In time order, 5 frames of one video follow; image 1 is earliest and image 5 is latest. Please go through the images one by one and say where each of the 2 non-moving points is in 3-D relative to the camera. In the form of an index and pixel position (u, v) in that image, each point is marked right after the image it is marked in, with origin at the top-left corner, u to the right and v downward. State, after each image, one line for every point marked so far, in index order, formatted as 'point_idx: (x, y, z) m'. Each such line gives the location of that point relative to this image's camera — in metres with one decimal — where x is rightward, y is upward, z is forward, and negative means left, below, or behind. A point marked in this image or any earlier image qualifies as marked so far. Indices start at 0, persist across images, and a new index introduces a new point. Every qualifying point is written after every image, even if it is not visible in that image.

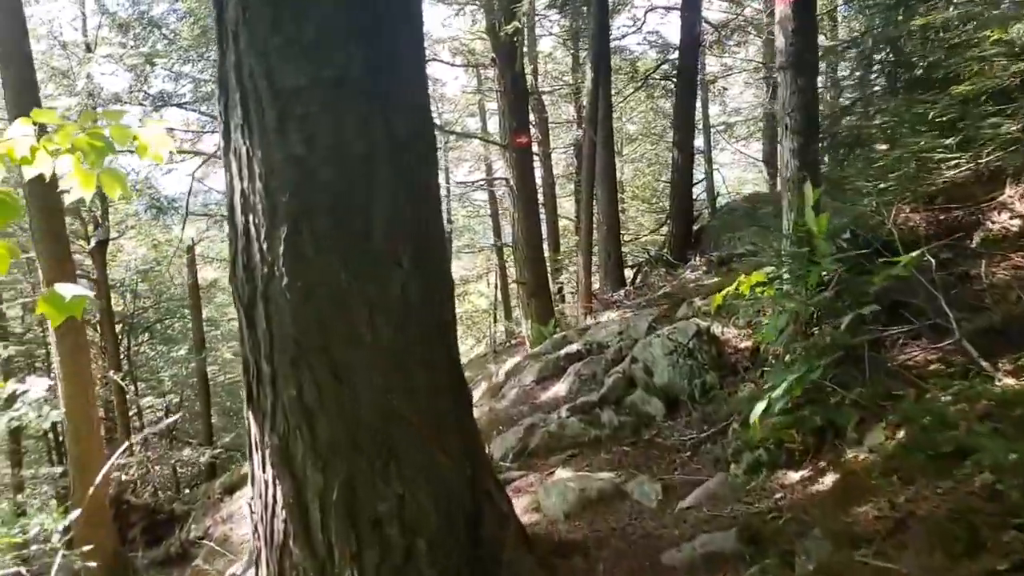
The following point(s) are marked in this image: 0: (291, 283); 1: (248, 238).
0: (-0.6, 0.0, +2.0) m
1: (-0.7, +0.1, +2.1) m
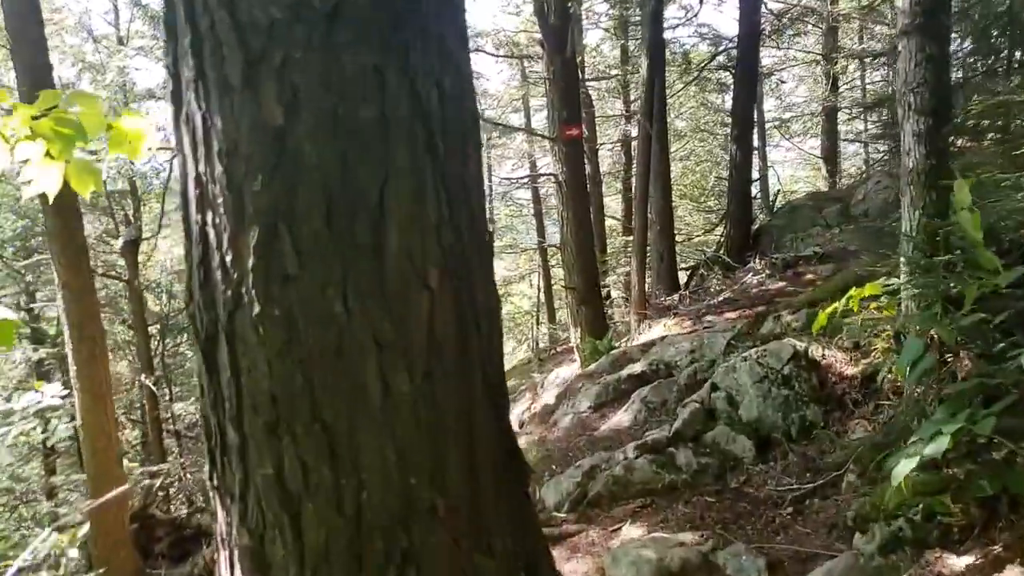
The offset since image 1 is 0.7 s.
0: (-0.4, 0.0, +1.4) m
1: (-0.6, +0.1, +1.5) m
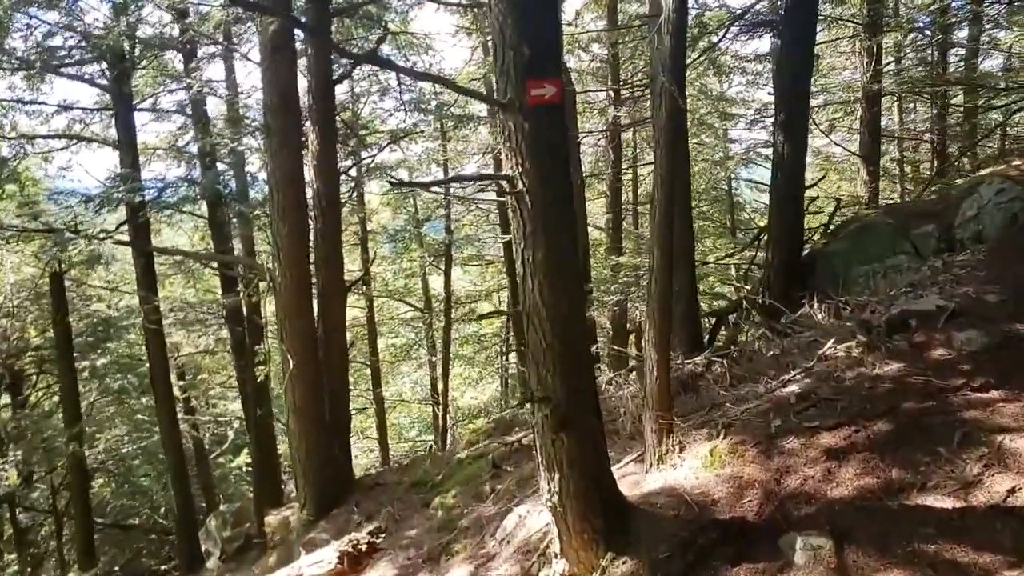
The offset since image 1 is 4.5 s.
0: (-0.7, -0.6, -2.4) m
1: (-0.8, -0.5, -2.4) m
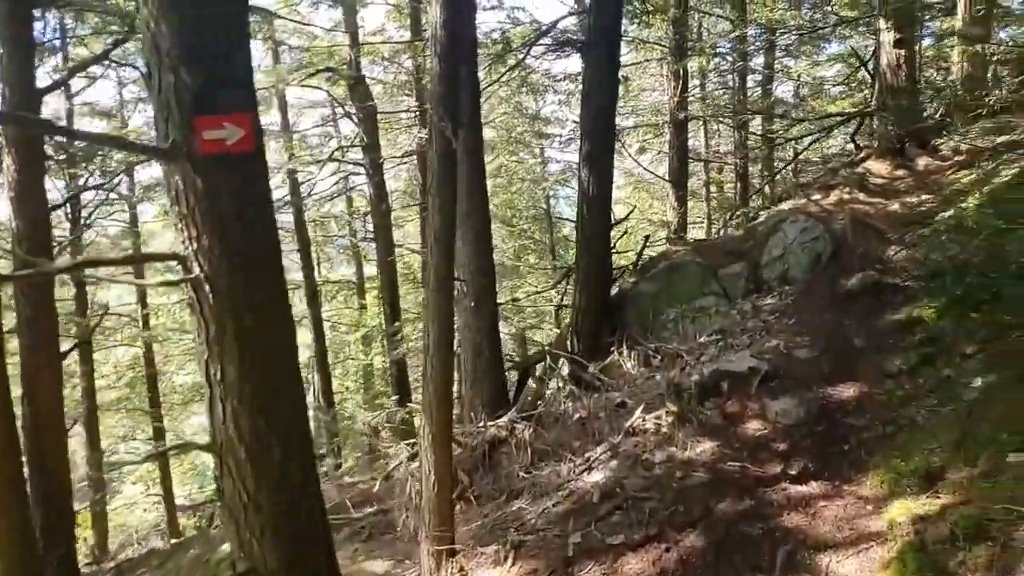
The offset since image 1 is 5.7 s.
0: (-0.4, -1.0, -3.7) m
1: (-0.6, -0.9, -3.6) m
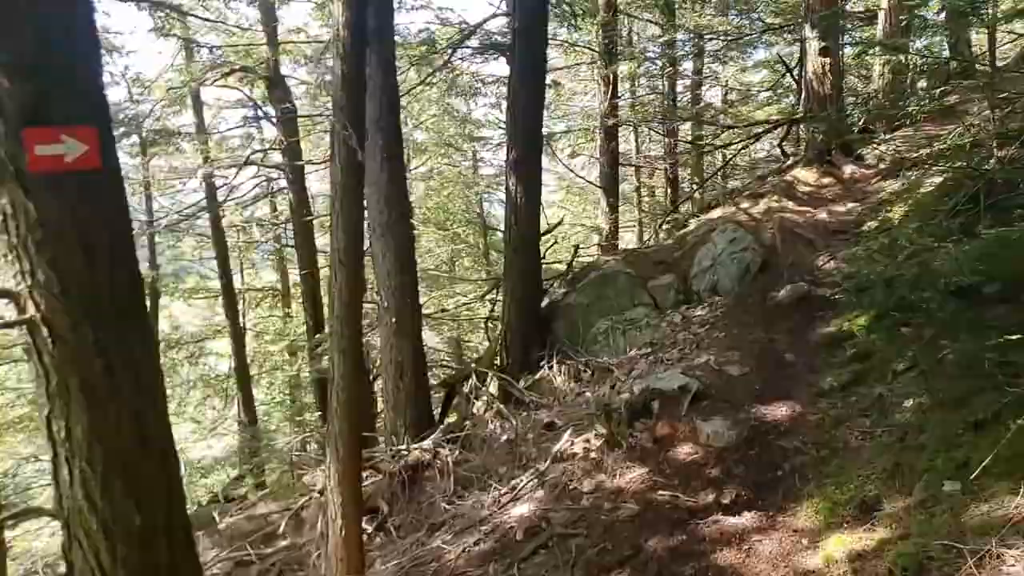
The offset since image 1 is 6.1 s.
0: (-0.2, -1.1, -4.0) m
1: (-0.3, -1.0, -4.0) m
